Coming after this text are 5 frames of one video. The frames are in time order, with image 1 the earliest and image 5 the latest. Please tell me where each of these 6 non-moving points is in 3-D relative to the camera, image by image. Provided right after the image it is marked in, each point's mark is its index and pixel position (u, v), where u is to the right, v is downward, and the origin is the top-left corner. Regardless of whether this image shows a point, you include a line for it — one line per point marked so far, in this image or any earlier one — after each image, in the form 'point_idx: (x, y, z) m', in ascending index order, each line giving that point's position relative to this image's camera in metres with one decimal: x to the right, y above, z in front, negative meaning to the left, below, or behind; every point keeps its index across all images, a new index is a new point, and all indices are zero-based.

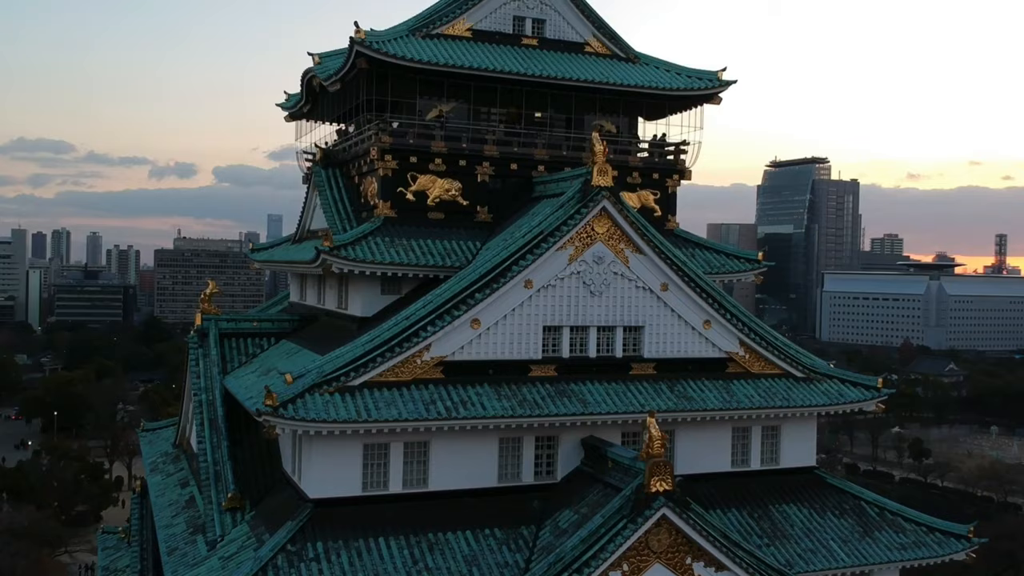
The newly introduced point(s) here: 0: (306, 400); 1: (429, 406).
0: (-3.7, -2.0, +15.5) m
1: (-1.6, -2.2, +16.3) m
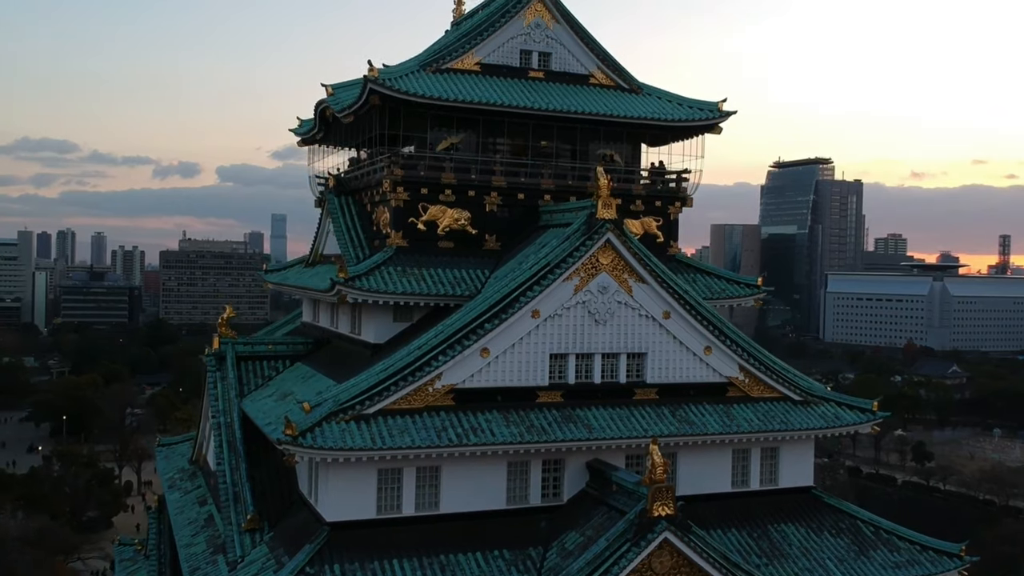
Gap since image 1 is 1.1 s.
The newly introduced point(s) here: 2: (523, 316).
0: (-3.6, -2.6, +16.2) m
1: (-1.4, -2.9, +17.1) m
2: (+0.2, -0.6, +18.2) m
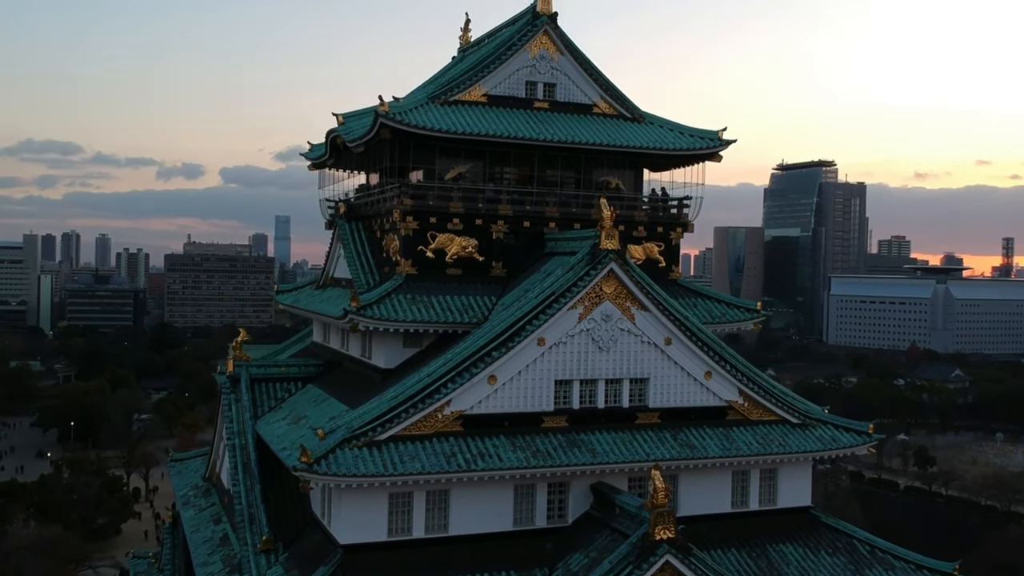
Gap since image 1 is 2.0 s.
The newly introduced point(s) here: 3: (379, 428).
0: (-3.4, -3.3, +16.9) m
1: (-1.3, -3.5, +17.7) m
2: (+0.4, -1.2, +18.8) m
3: (-2.7, -2.8, +17.4) m
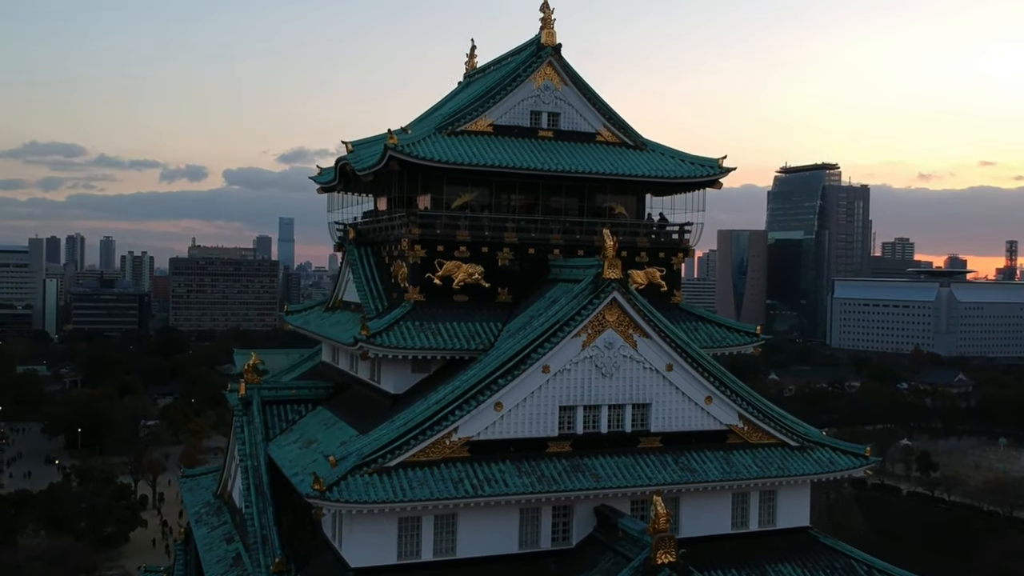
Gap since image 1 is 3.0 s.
0: (-3.3, -3.9, +17.4) m
1: (-1.2, -4.1, +18.2) m
2: (+0.5, -1.9, +19.3) m
3: (-2.6, -3.5, +17.9) m
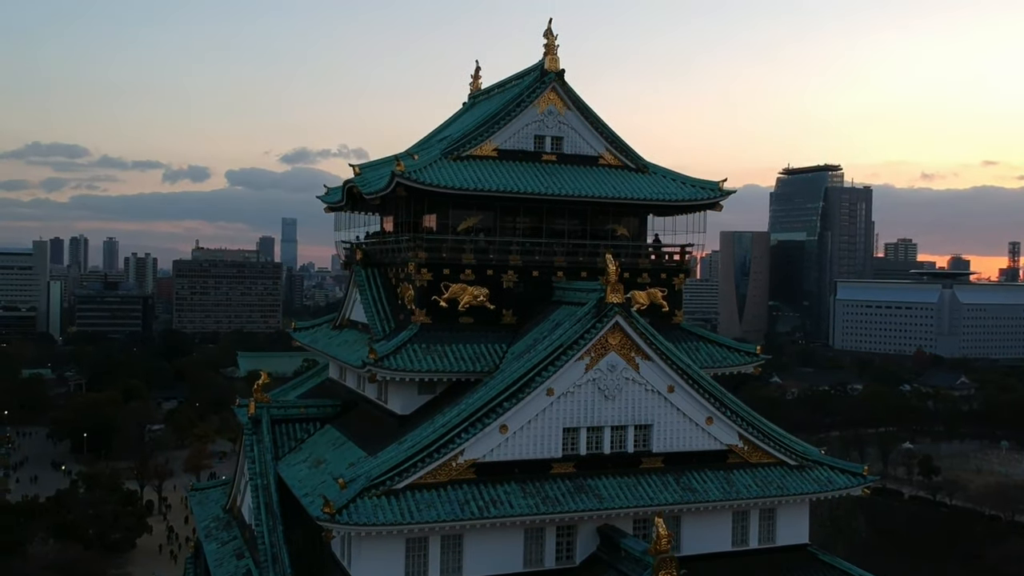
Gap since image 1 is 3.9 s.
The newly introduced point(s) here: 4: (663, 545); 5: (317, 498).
0: (-3.2, -4.5, +17.9) m
1: (-1.0, -4.7, +18.7) m
2: (+0.6, -2.4, +19.8) m
3: (-2.5, -4.1, +18.4) m
4: (+3.1, -5.3, +17.6) m
5: (-4.5, -4.7, +19.7) m
